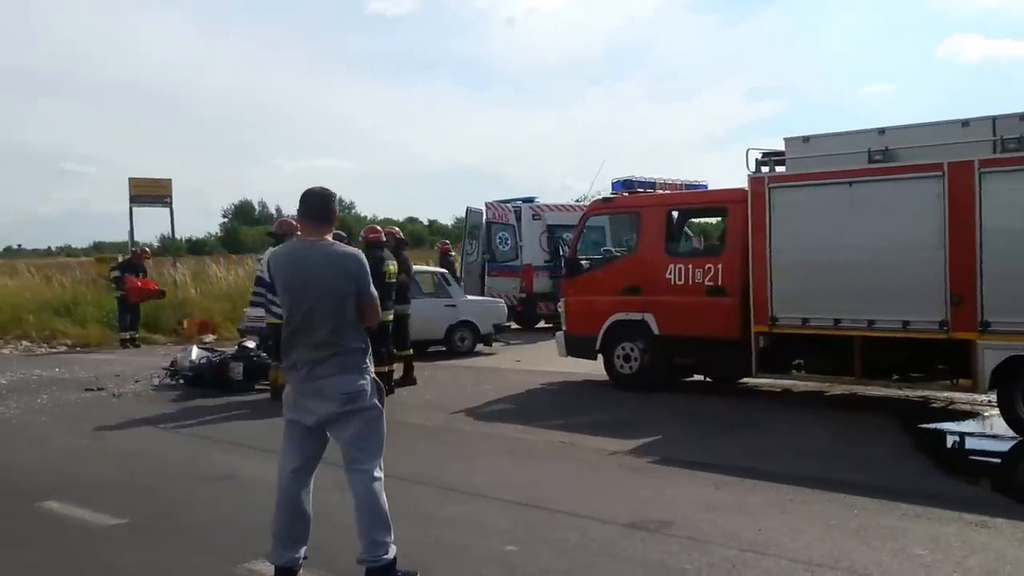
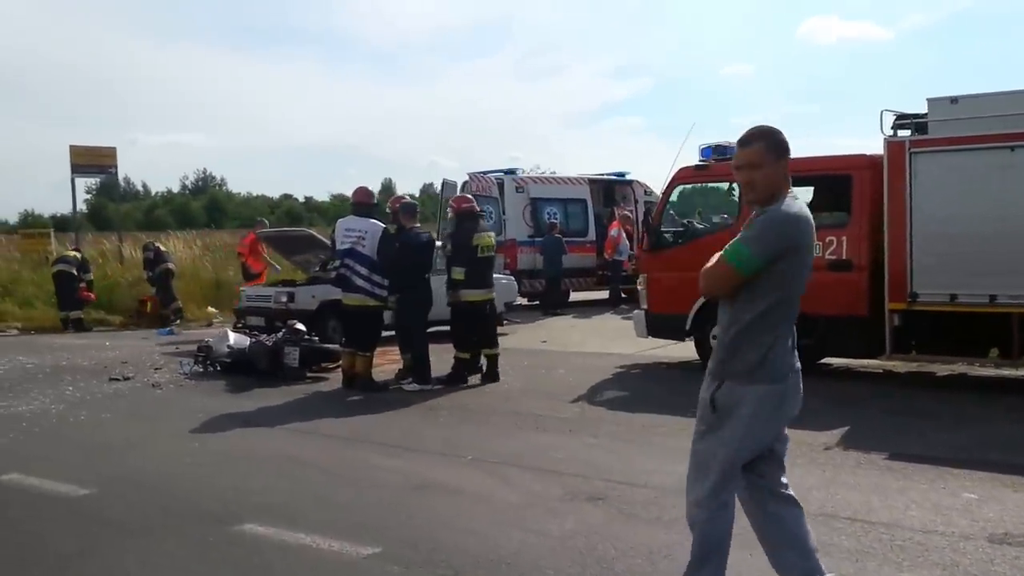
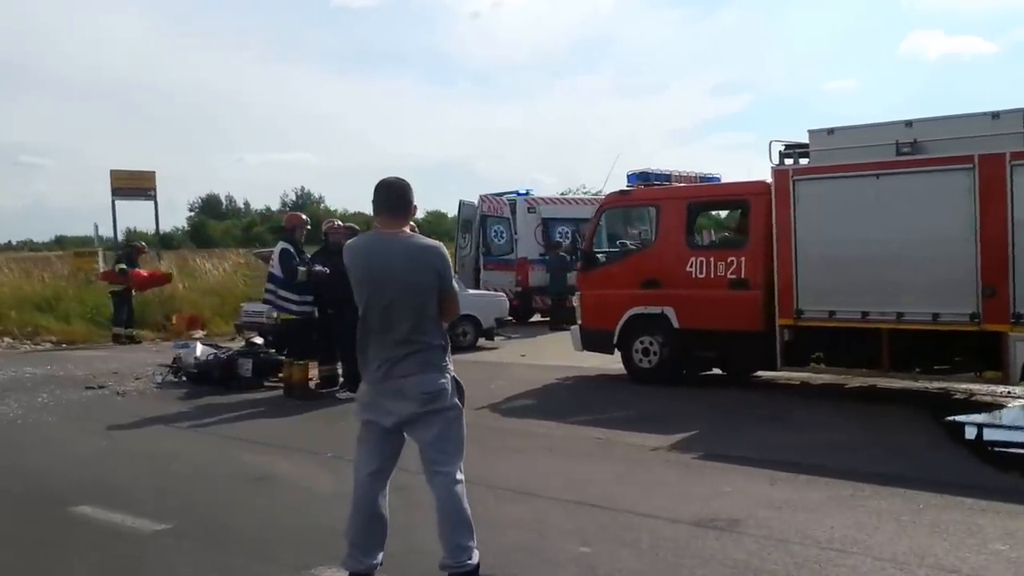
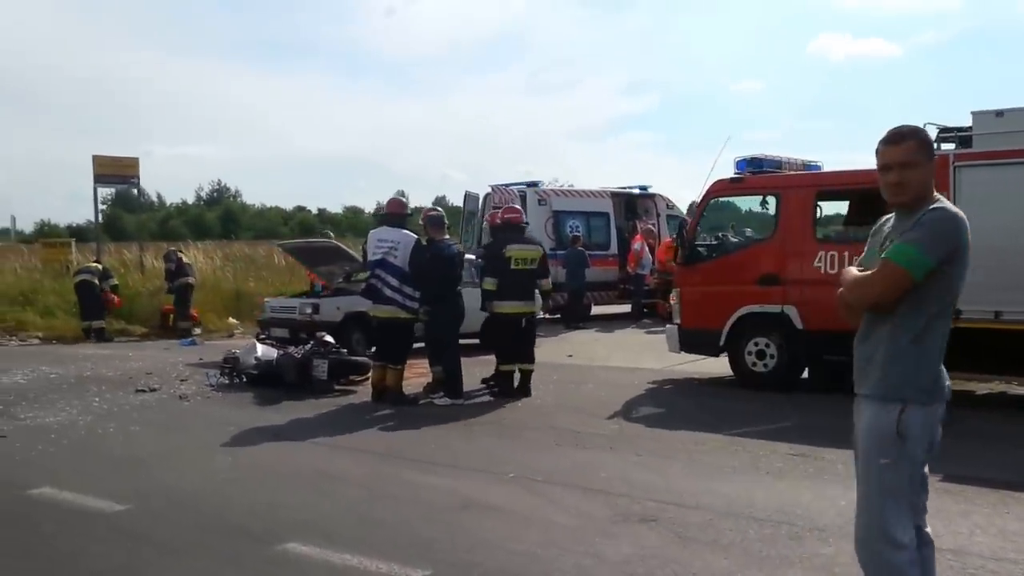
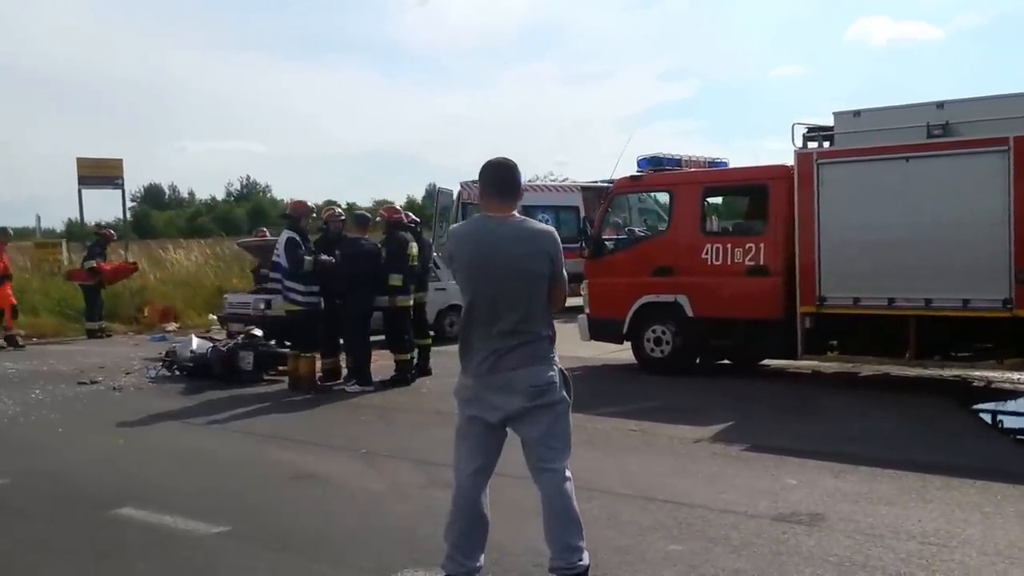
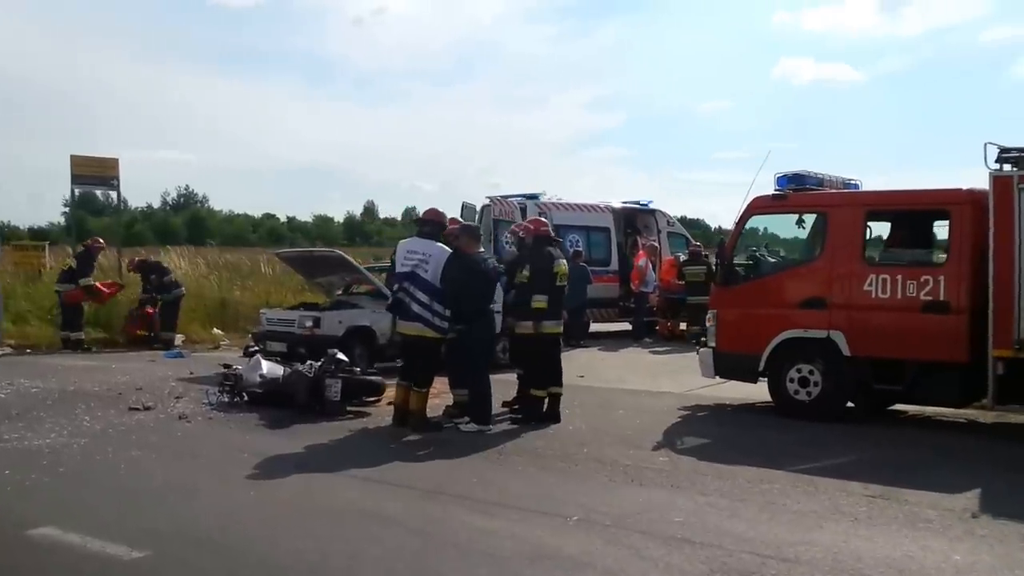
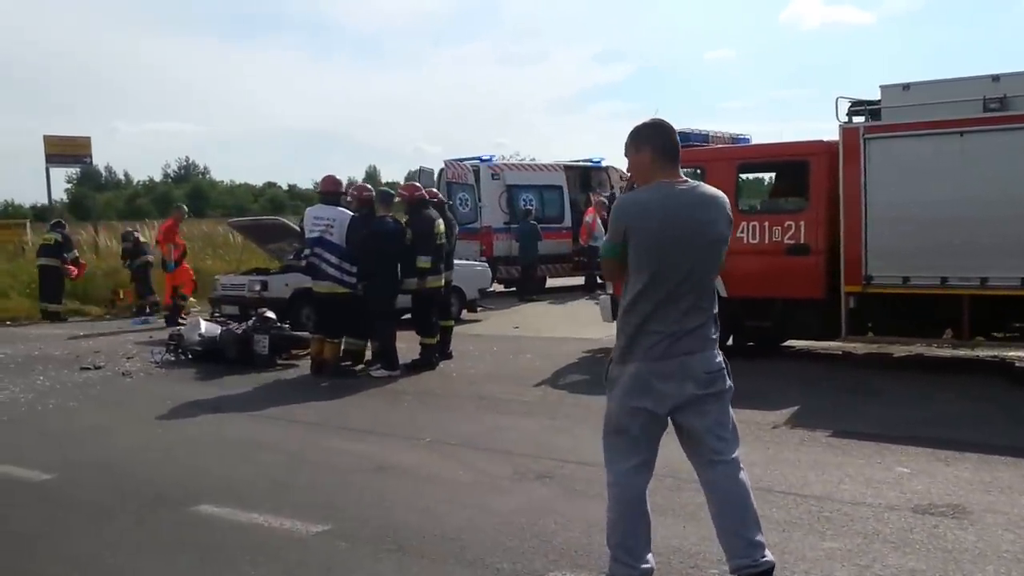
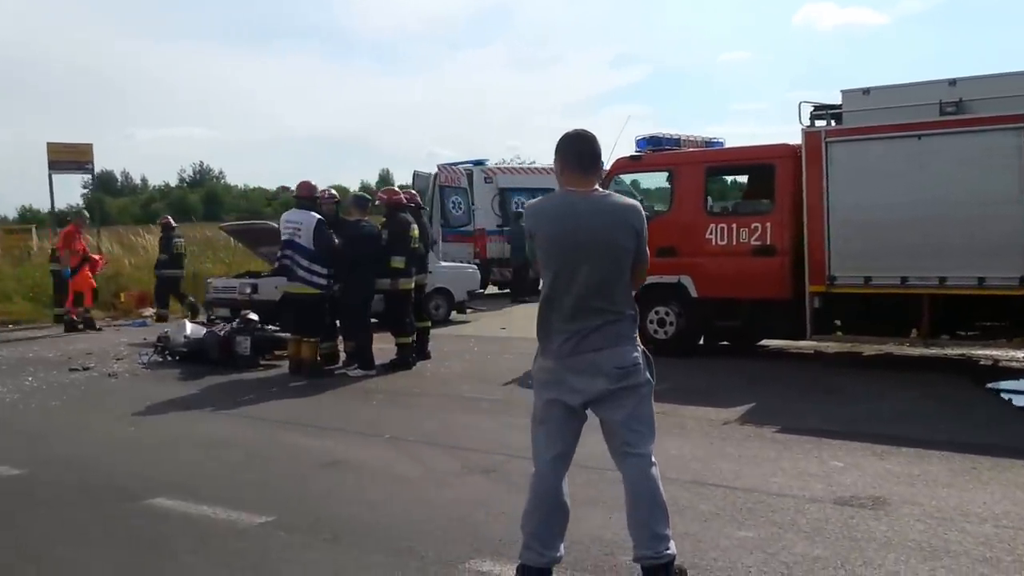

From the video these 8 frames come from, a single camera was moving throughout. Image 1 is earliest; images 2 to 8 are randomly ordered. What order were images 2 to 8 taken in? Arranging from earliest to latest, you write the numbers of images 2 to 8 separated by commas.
3, 5, 8, 7, 2, 4, 6
